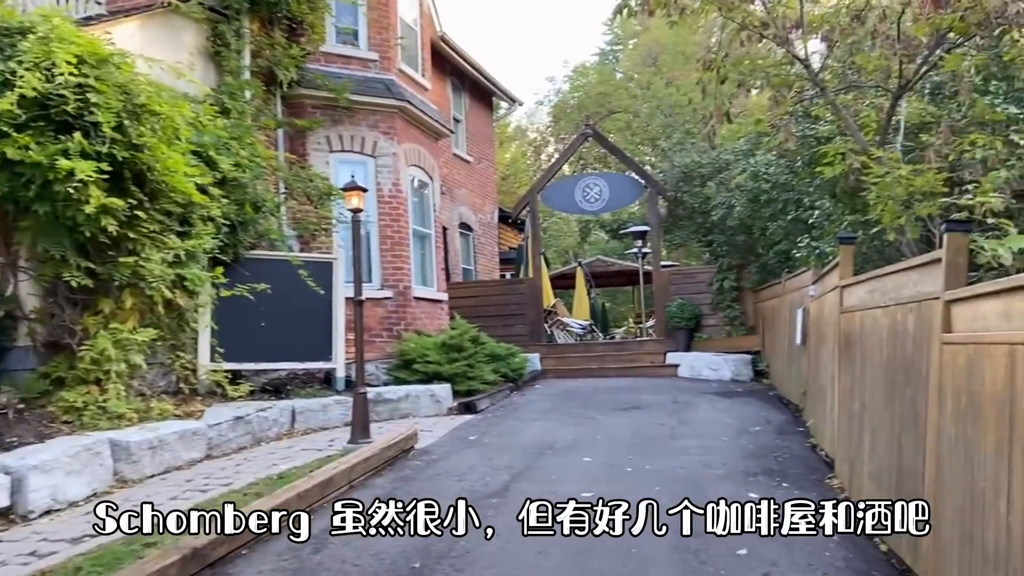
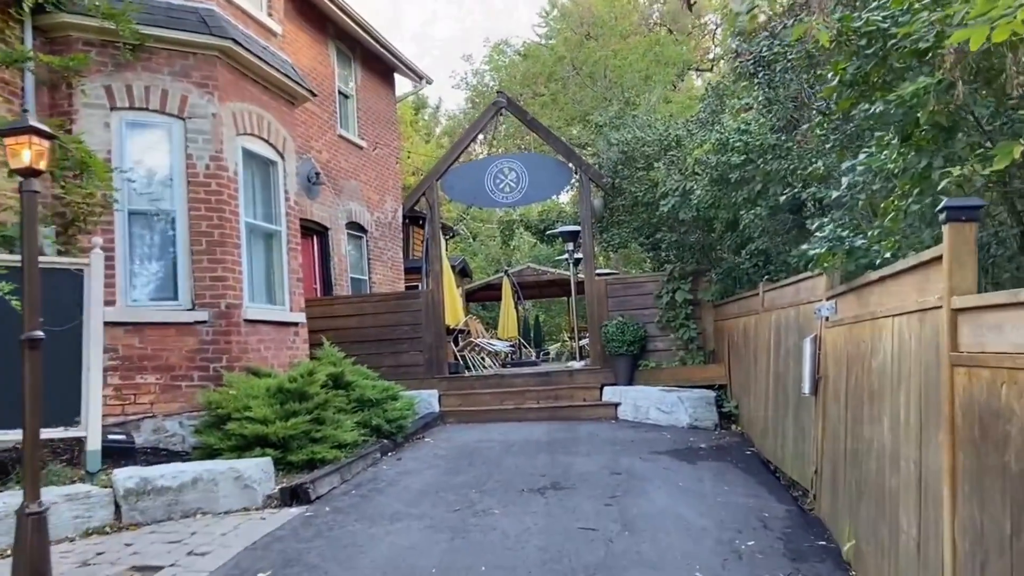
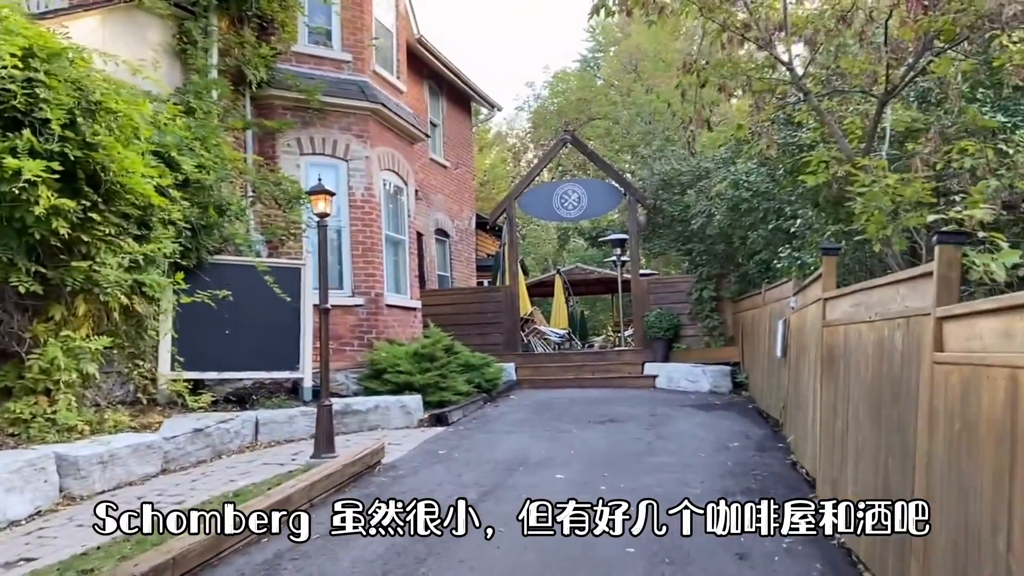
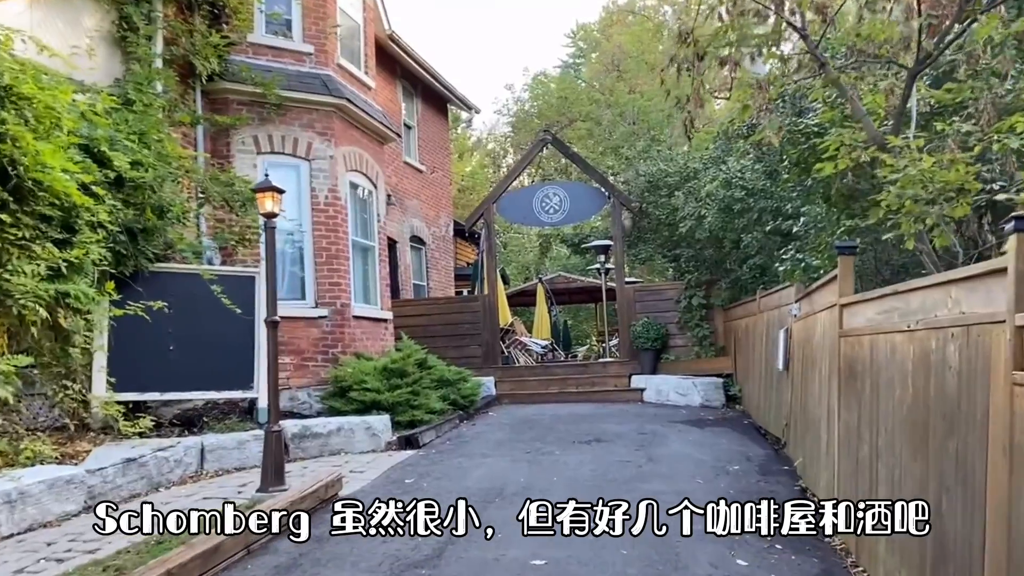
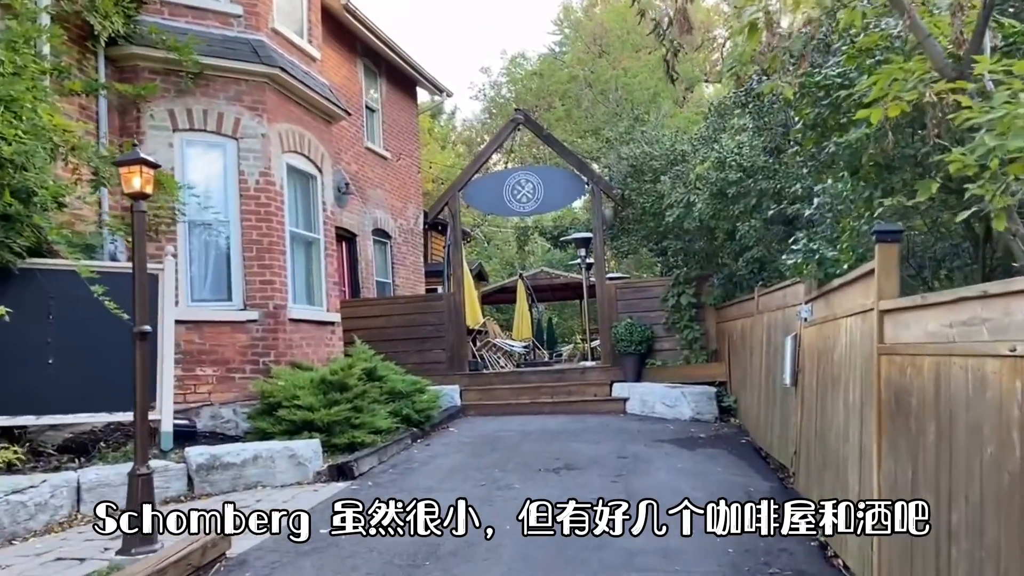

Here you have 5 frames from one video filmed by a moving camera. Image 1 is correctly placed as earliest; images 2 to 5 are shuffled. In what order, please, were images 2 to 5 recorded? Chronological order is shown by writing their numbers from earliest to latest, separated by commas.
3, 4, 5, 2
